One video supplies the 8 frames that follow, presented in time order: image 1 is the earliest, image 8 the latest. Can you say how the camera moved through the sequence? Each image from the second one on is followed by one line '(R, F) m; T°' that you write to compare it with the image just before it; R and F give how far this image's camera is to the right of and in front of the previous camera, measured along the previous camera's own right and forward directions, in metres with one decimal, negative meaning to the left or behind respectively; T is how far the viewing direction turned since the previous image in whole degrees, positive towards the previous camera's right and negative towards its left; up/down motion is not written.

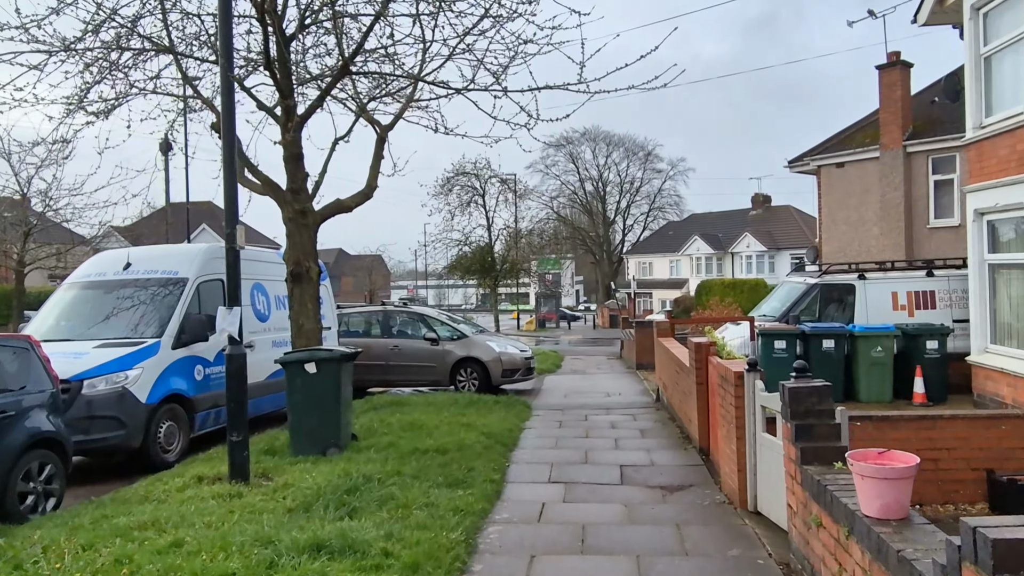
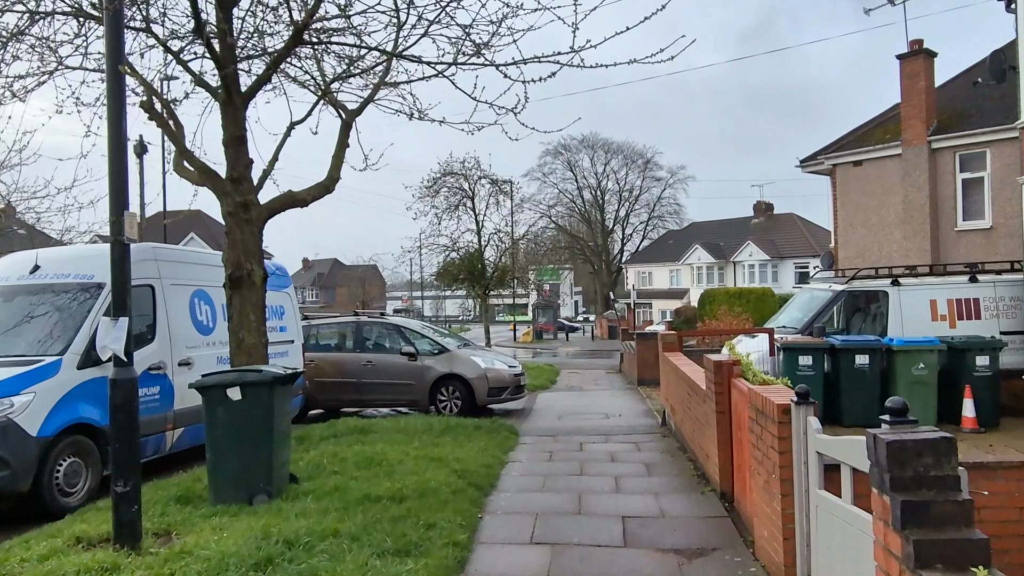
(+0.2, +1.4) m; 0°
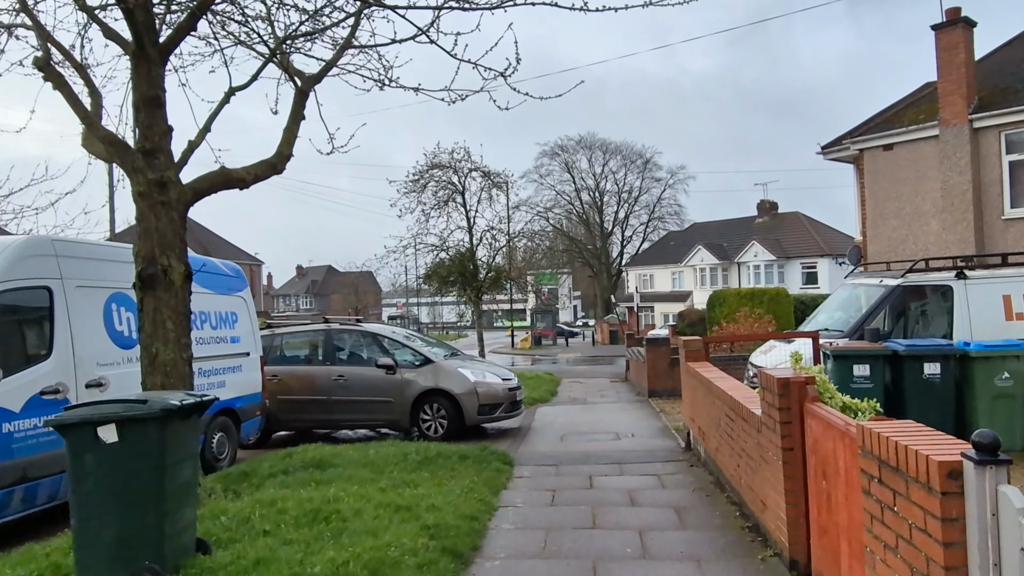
(+0.1, +1.6) m; 0°
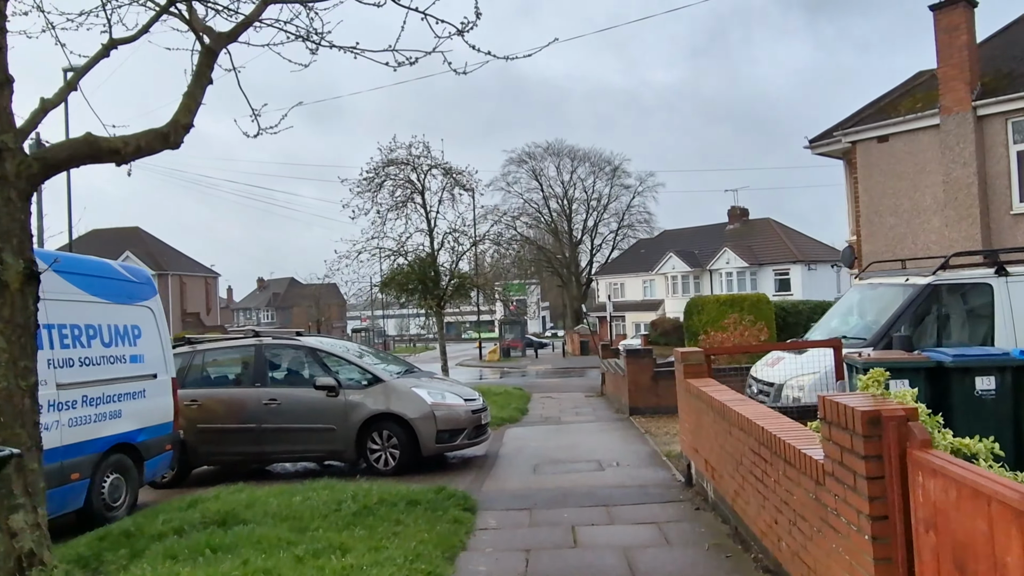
(+0.1, +1.4) m; +2°
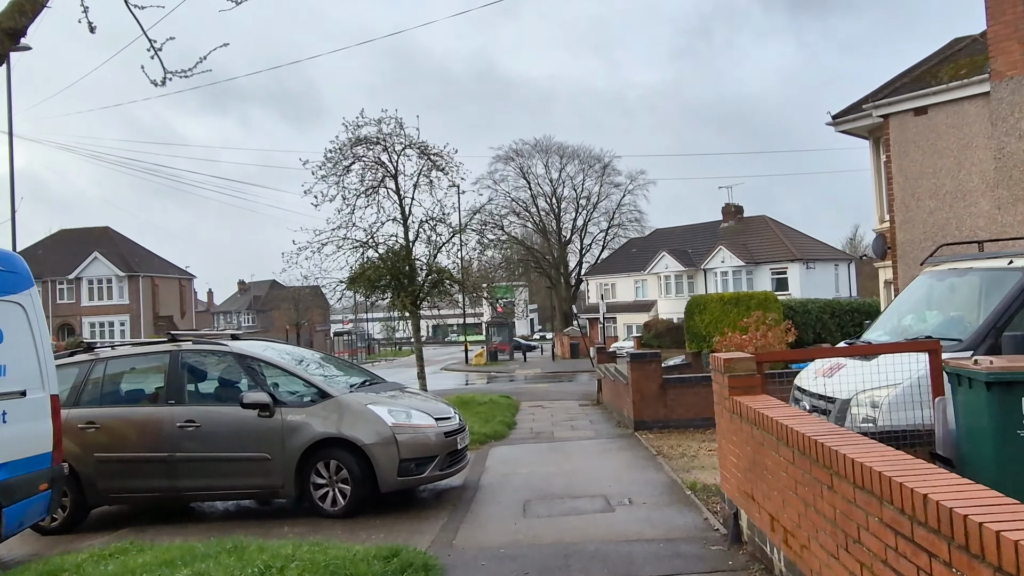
(0.0, +1.8) m; +1°
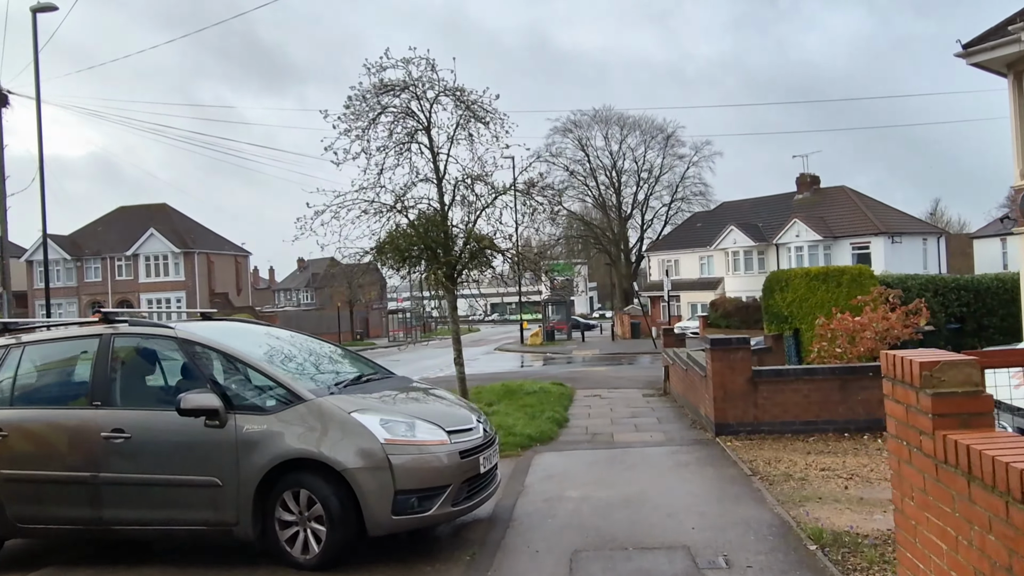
(+0.1, +2.0) m; -5°
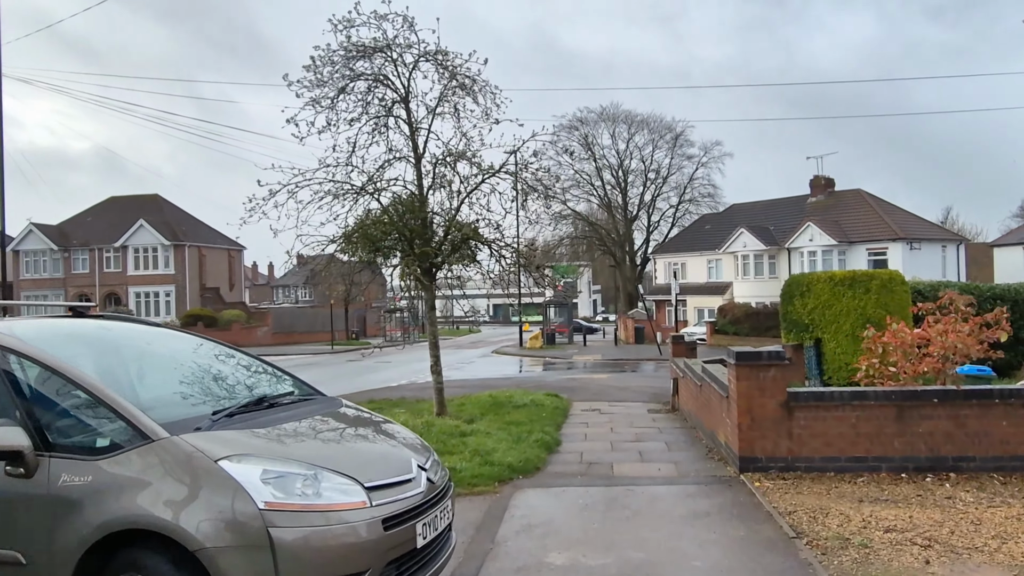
(+0.2, +1.6) m; 0°
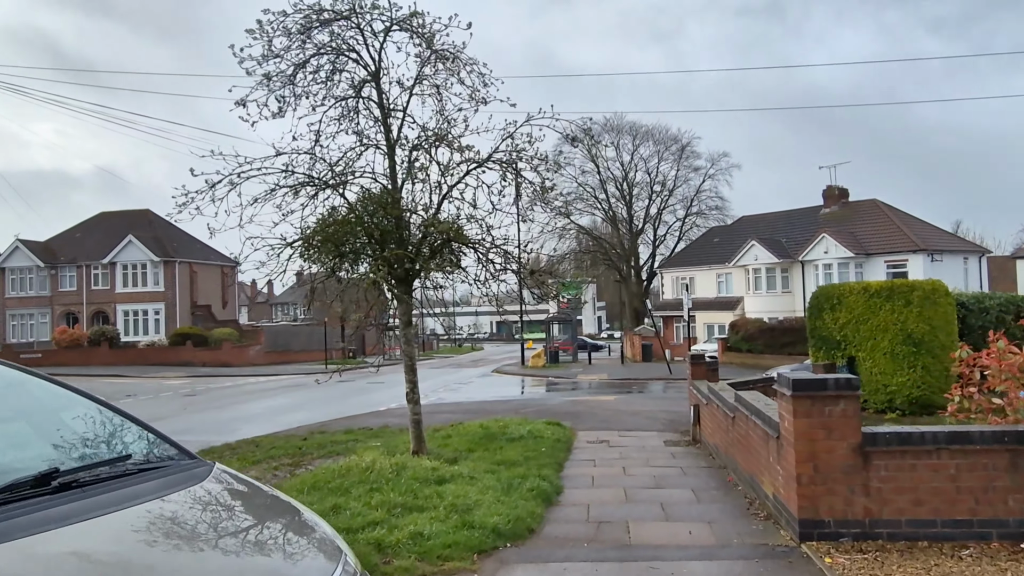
(+0.1, +1.6) m; 0°
